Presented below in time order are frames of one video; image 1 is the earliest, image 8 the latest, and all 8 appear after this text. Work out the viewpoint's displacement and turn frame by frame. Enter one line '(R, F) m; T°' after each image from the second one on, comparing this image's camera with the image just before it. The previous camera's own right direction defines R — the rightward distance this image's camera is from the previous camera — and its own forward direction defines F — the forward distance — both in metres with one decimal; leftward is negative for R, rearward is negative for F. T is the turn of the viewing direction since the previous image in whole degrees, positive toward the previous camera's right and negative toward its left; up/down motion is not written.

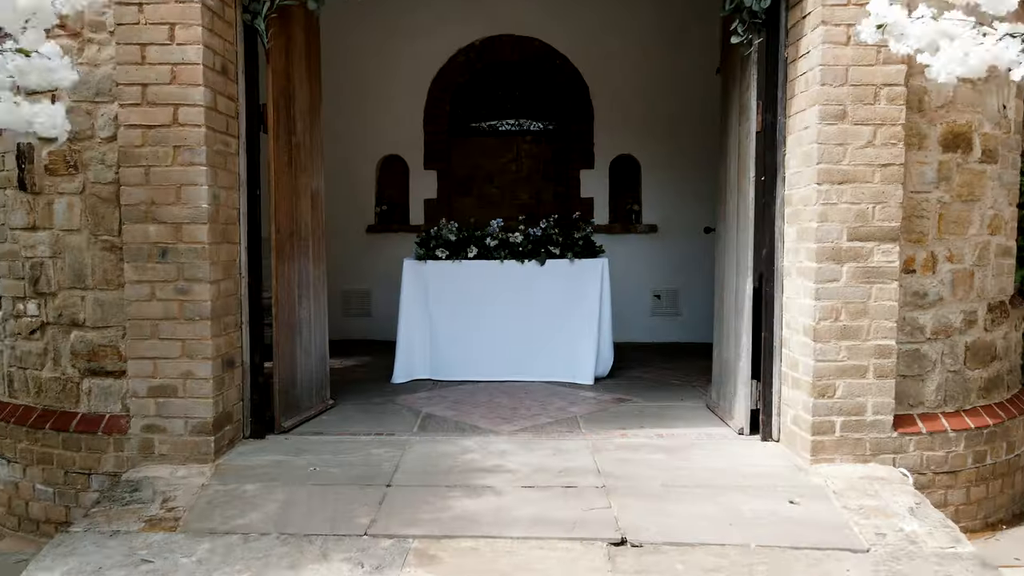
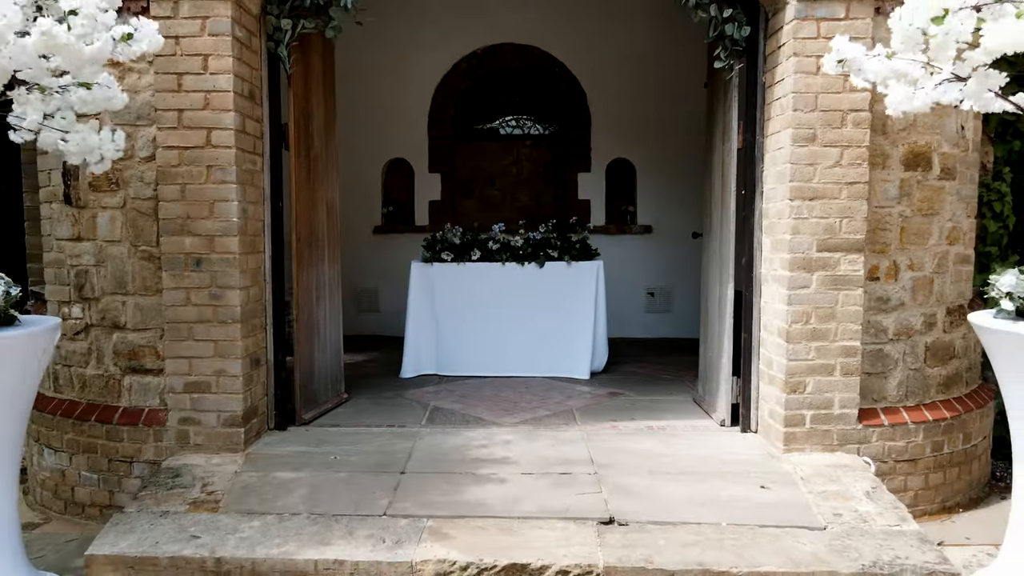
(0.0, -0.3) m; 0°
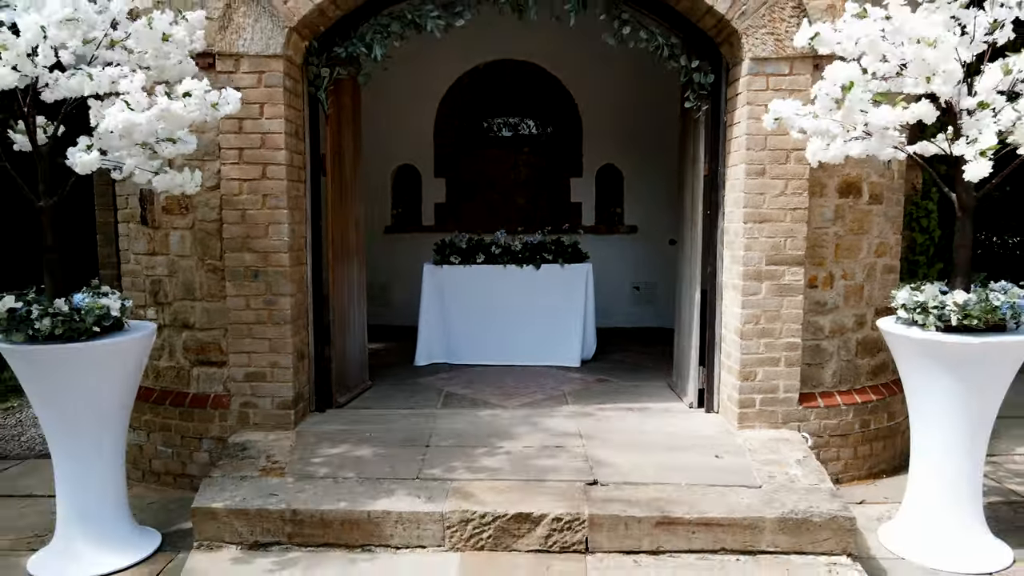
(0.0, -0.6) m; +1°
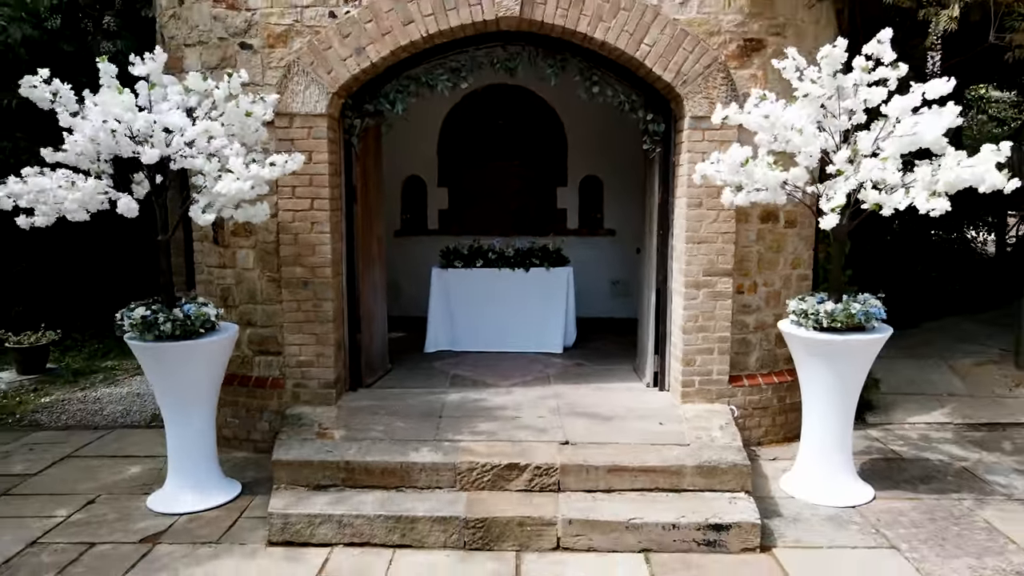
(0.0, -1.0) m; 0°
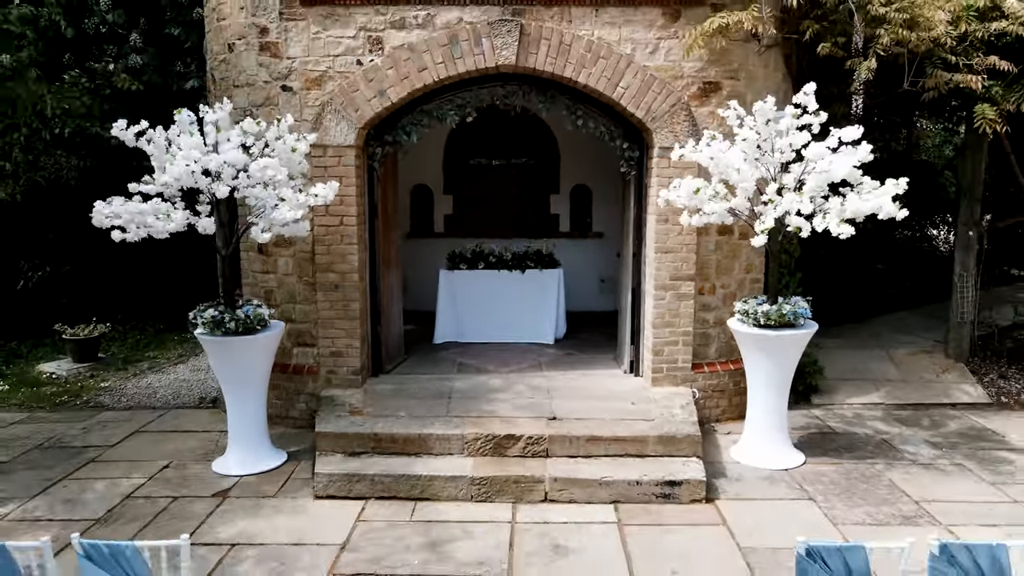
(0.0, -0.9) m; 0°
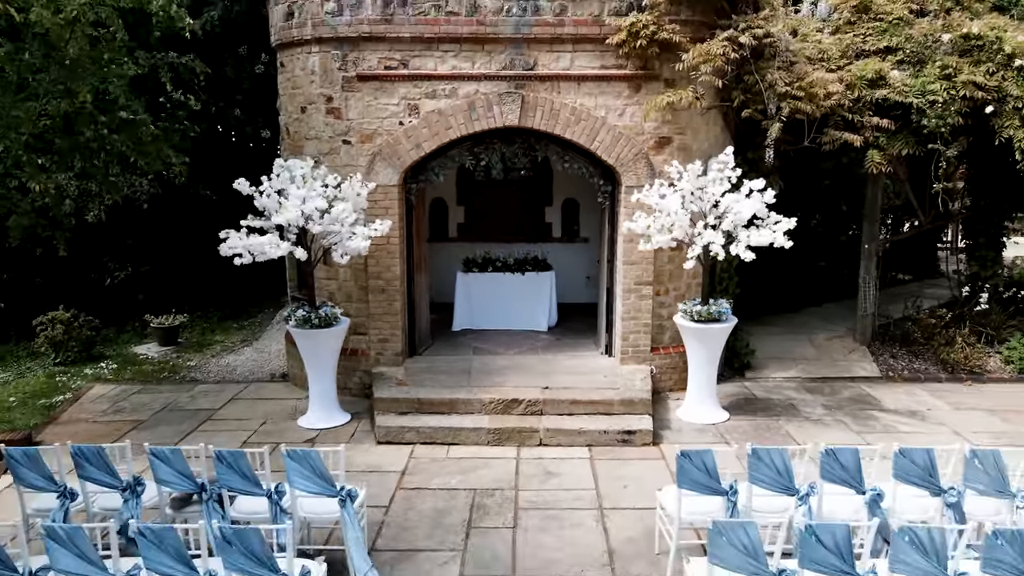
(-0.1, -1.8) m; 0°
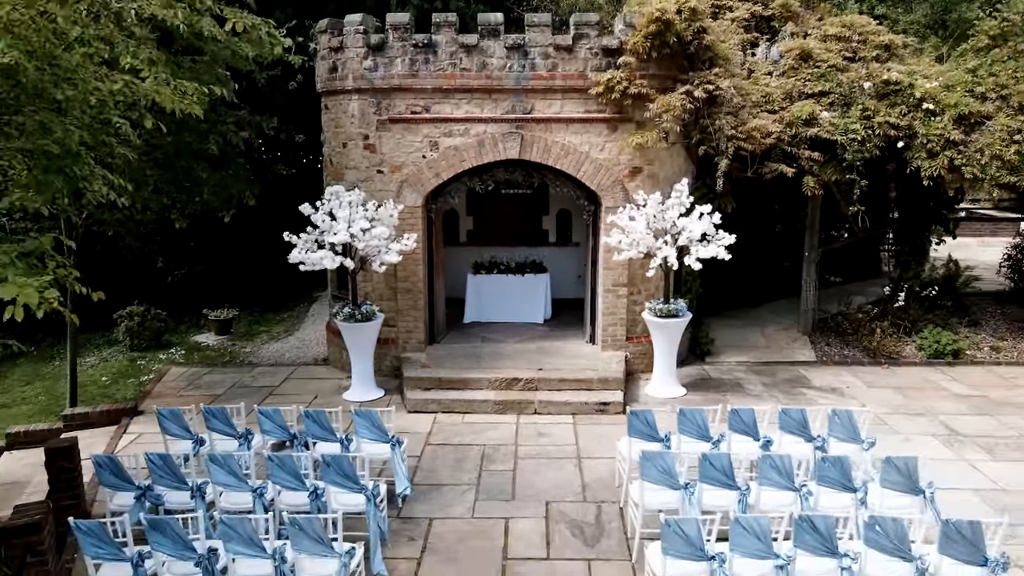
(0.0, -1.7) m; 0°
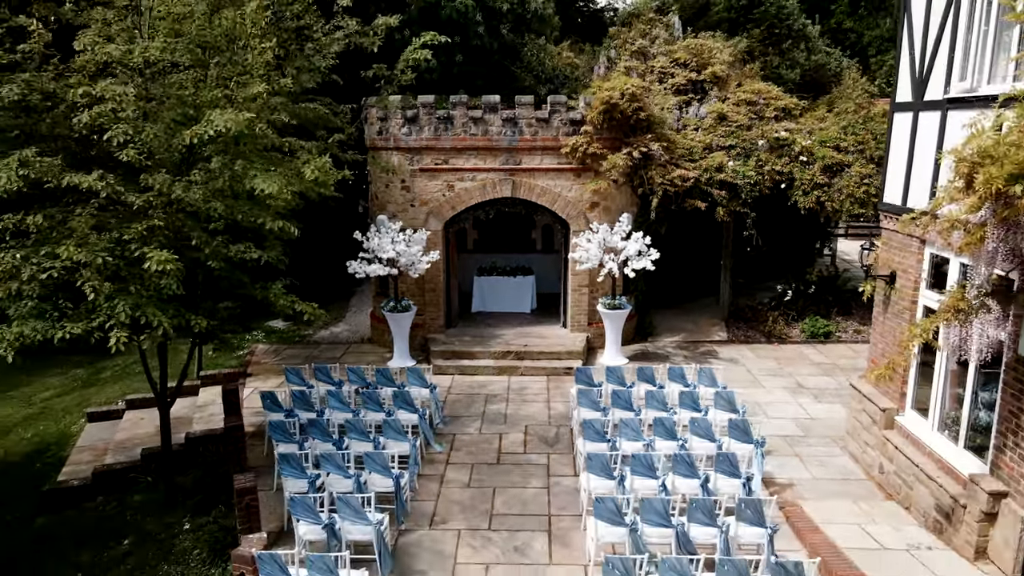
(+0.1, -3.6) m; 0°
